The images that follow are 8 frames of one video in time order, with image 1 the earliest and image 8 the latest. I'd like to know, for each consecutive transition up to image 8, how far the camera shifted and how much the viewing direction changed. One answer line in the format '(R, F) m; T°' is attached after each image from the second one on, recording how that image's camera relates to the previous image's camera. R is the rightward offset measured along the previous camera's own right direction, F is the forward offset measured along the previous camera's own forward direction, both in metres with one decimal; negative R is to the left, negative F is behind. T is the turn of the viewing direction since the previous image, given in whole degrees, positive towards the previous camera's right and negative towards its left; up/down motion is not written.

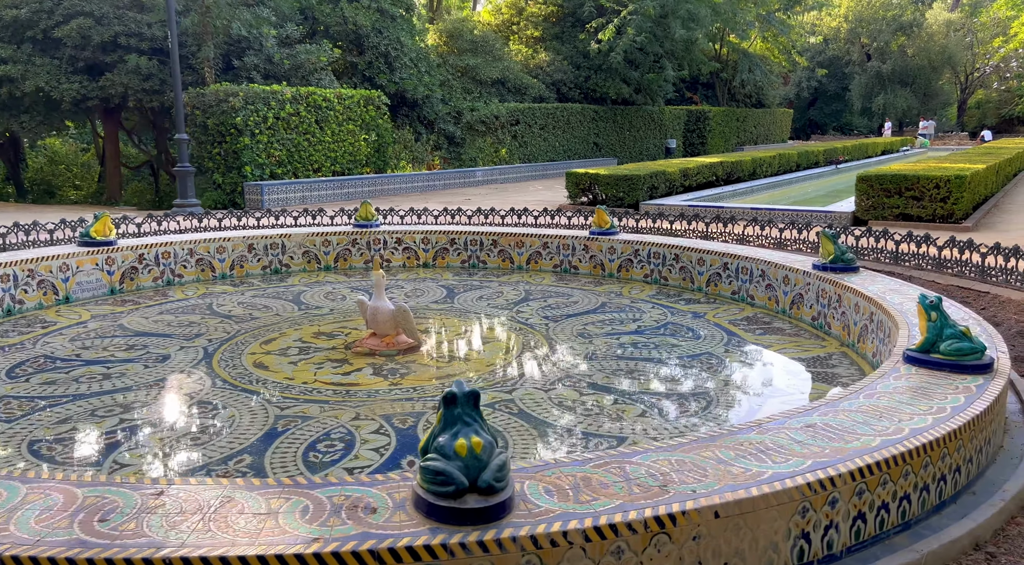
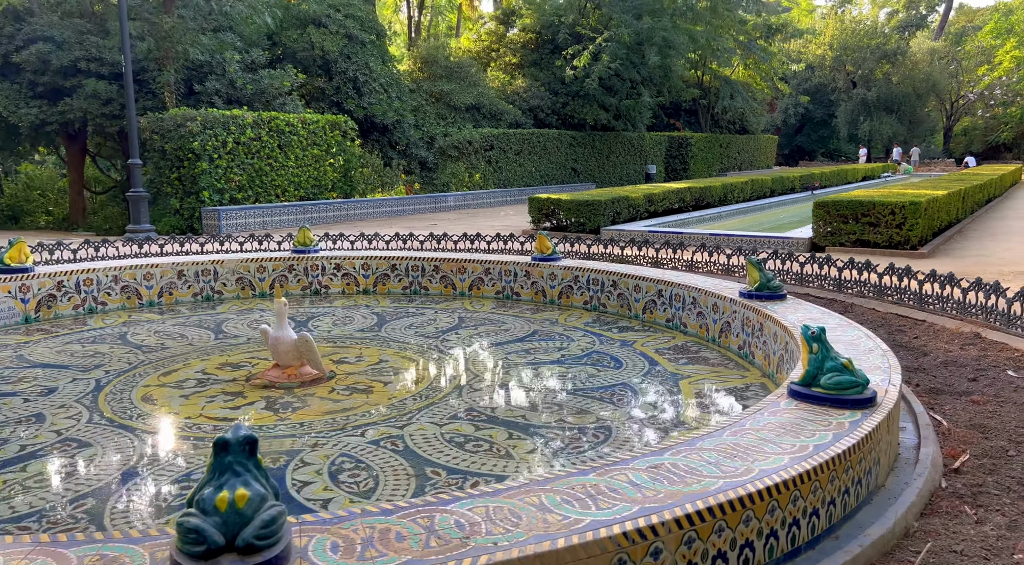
(+0.5, +0.1) m; +1°
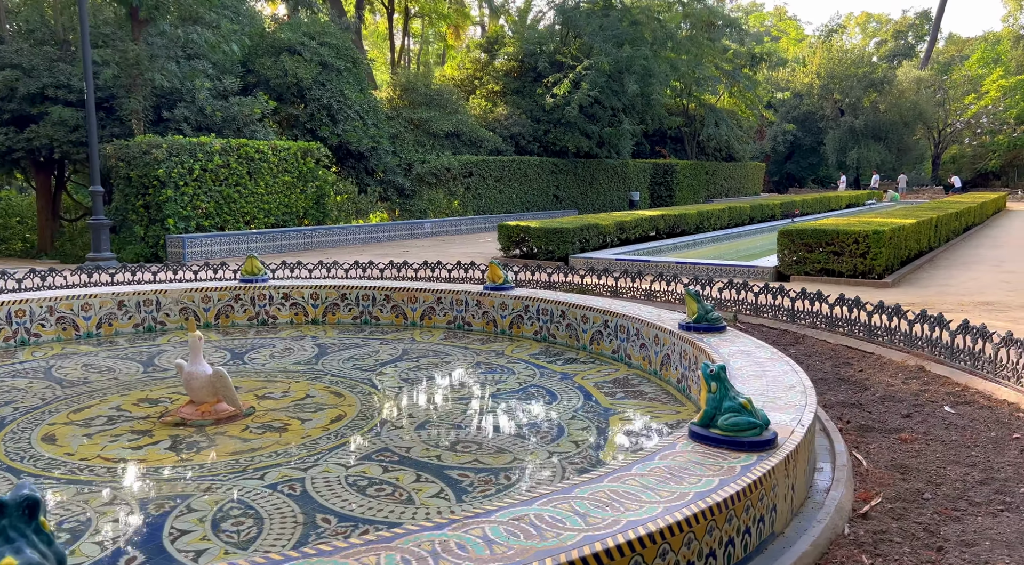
(+0.4, +0.1) m; 0°
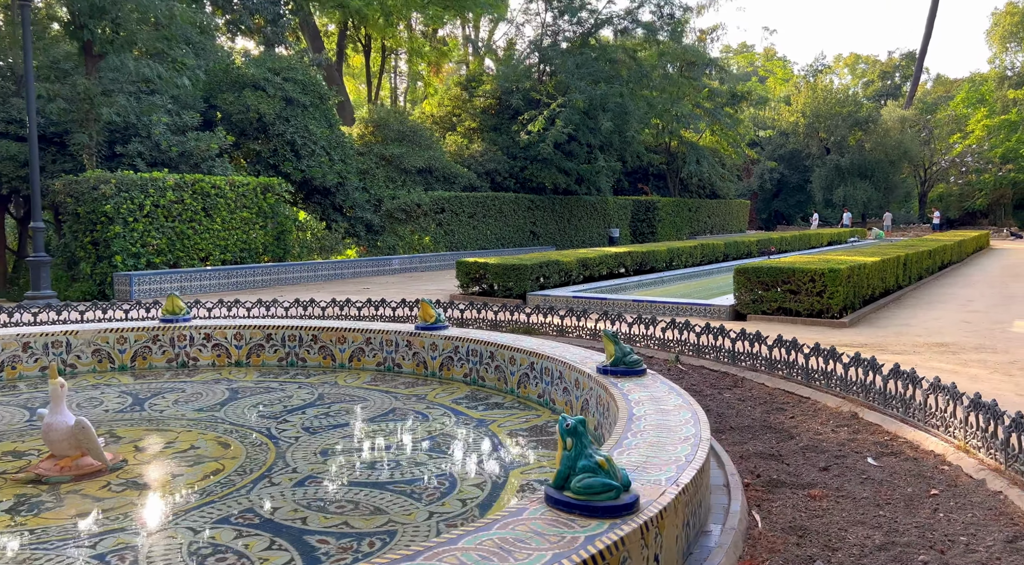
(+0.5, +0.3) m; 0°
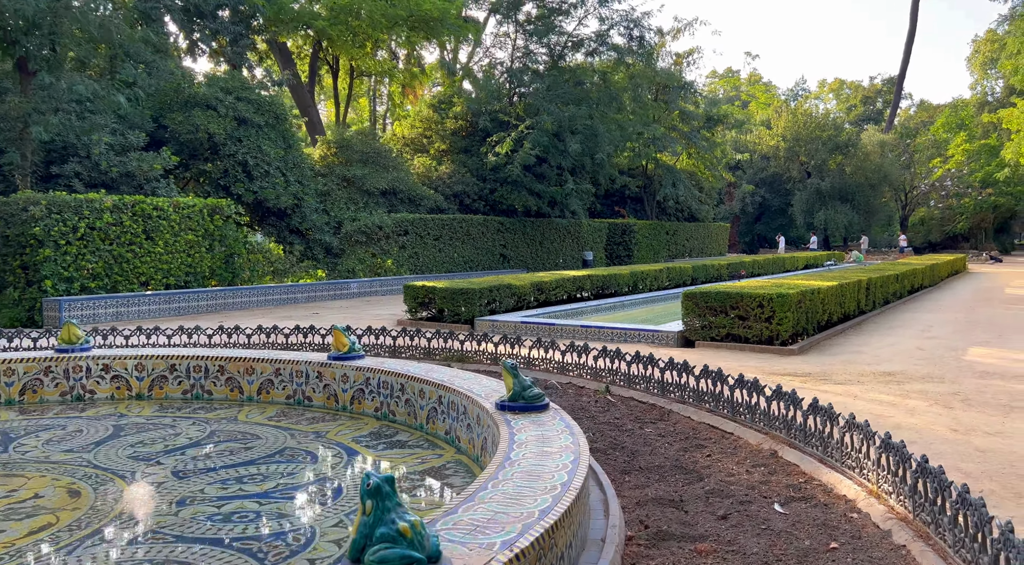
(+0.6, +0.4) m; +1°
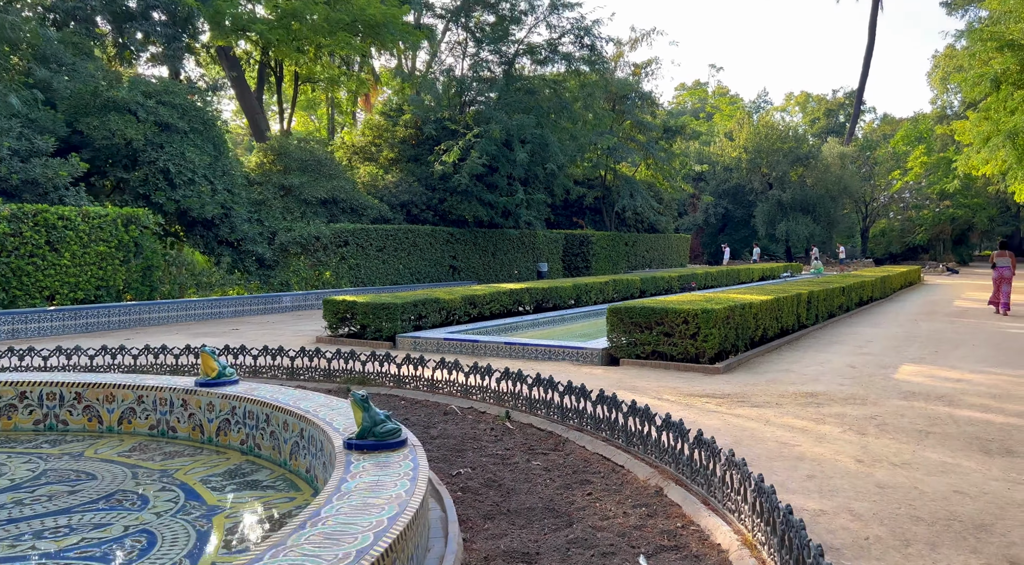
(+0.6, +0.5) m; +2°
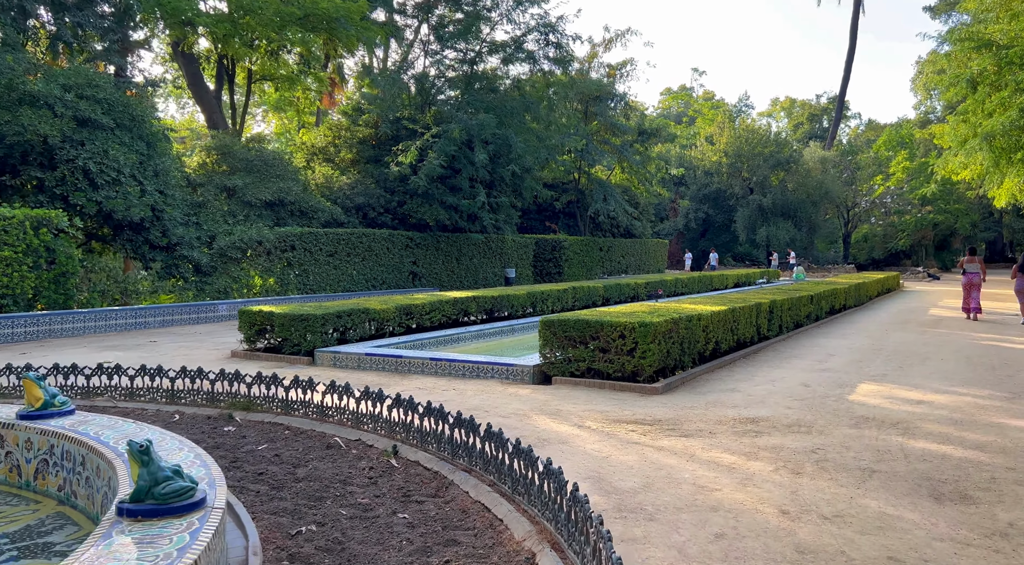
(+0.7, +0.9) m; +1°
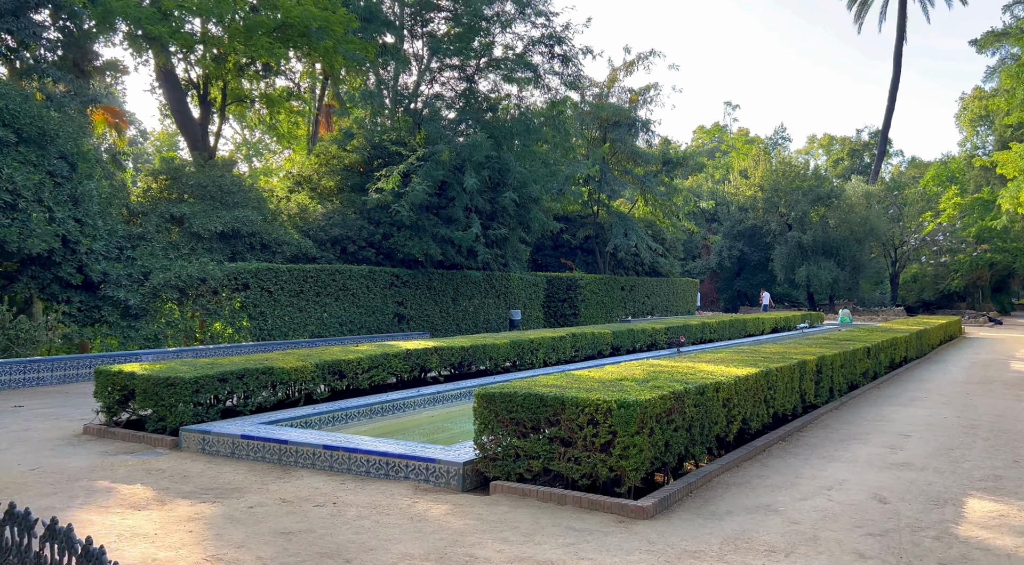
(+0.8, +3.0) m; -2°
